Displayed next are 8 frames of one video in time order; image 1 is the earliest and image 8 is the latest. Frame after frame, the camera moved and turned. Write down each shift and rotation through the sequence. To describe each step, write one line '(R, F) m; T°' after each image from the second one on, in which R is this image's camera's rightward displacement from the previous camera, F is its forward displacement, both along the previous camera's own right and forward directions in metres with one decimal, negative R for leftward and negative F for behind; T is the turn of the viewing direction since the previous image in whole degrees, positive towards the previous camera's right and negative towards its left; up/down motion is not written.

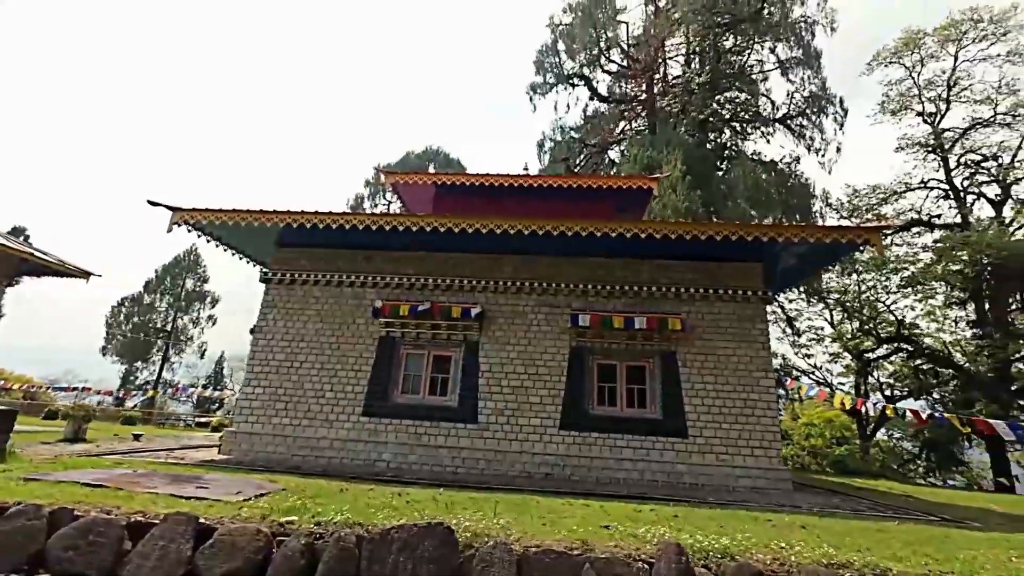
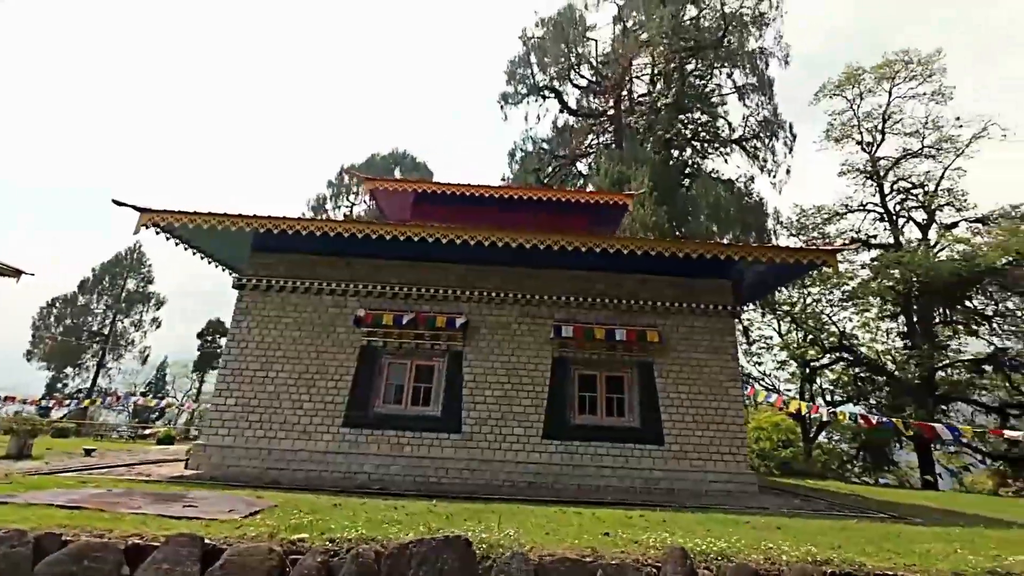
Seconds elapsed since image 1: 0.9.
(-0.5, -0.1) m; +5°
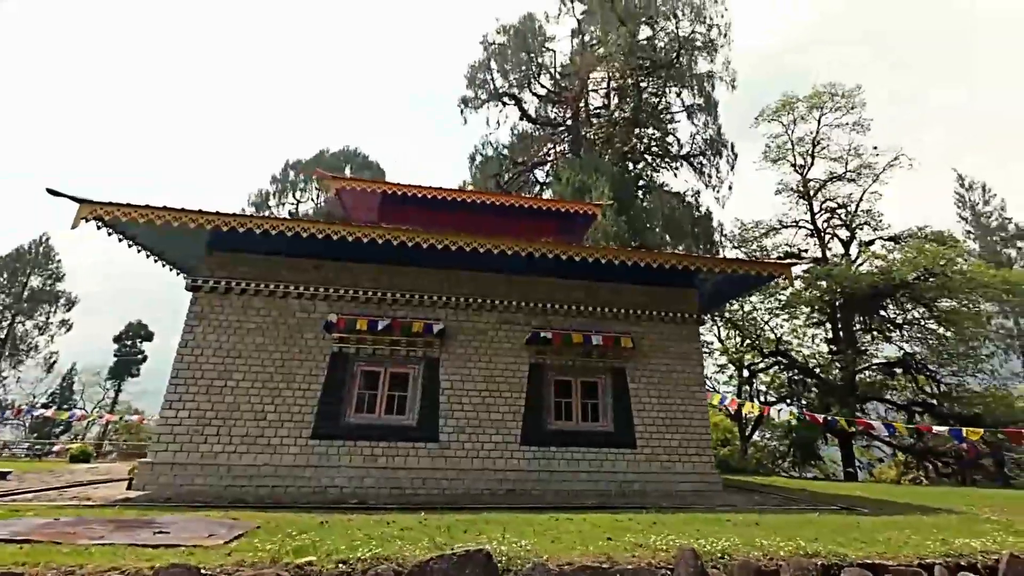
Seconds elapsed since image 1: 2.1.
(-0.7, +0.1) m; +7°
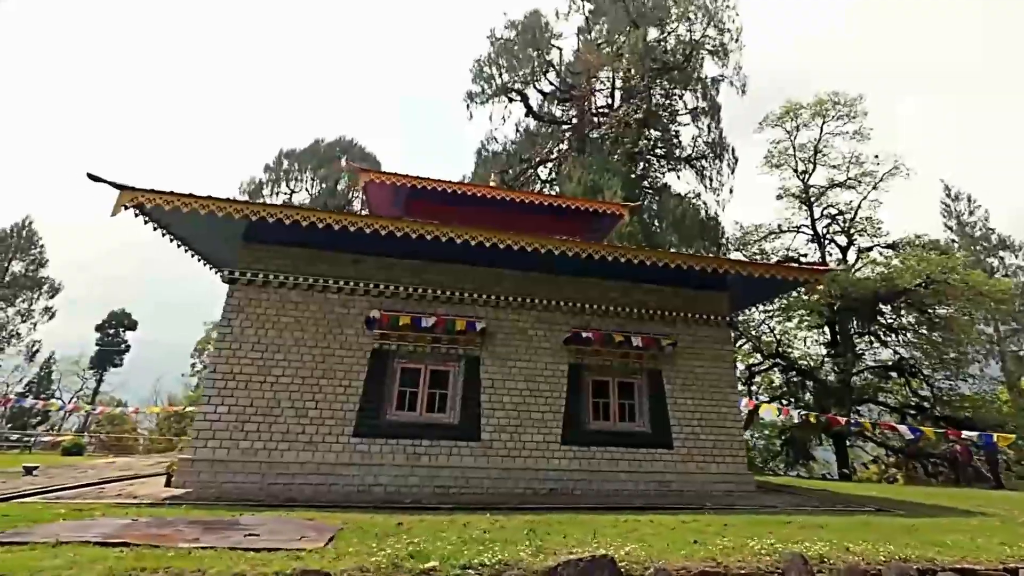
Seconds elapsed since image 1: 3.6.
(-1.3, +0.1) m; +2°
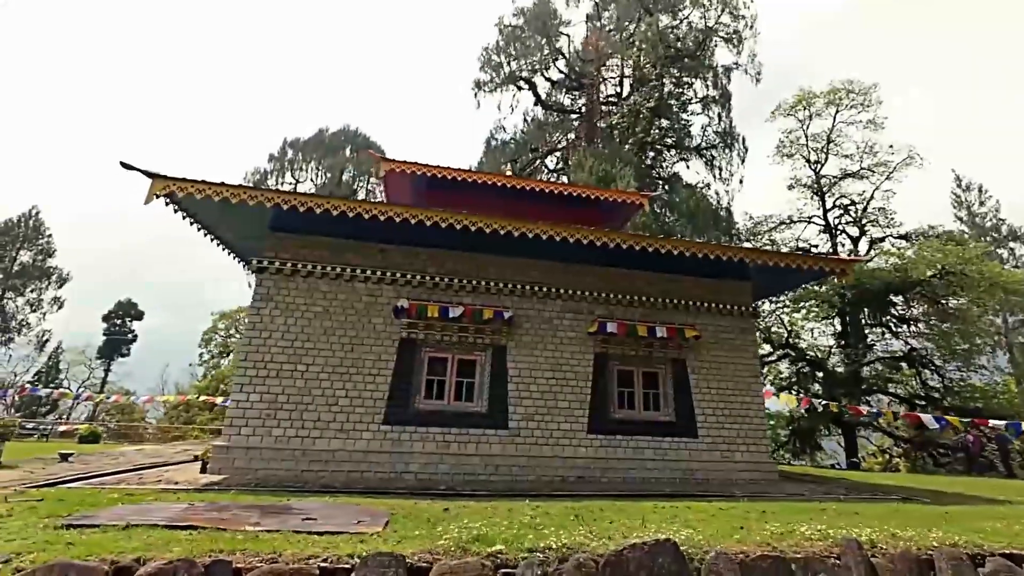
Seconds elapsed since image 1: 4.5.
(-0.6, 0.0) m; 0°
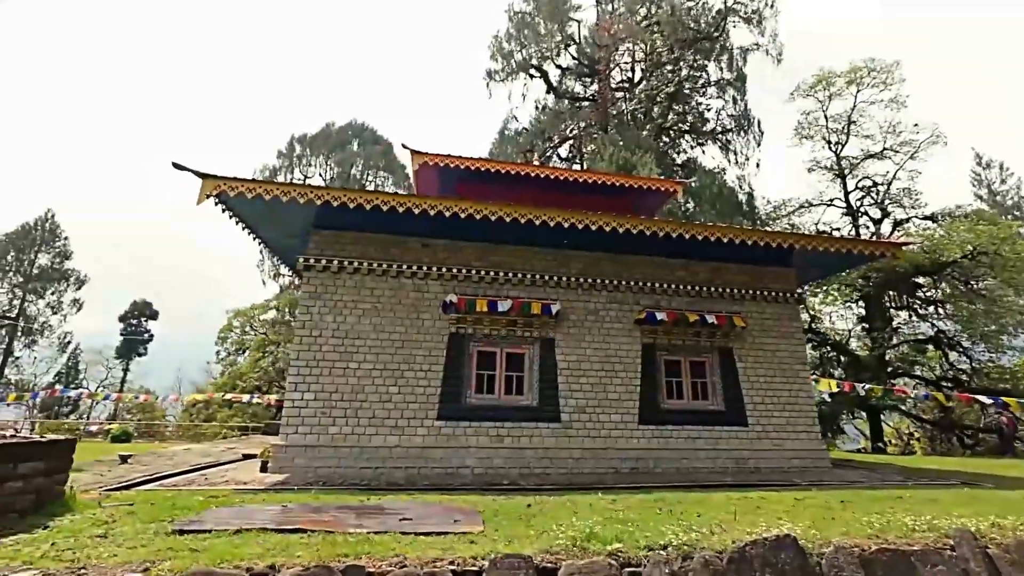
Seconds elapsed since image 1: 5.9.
(-0.9, +0.1) m; -1°
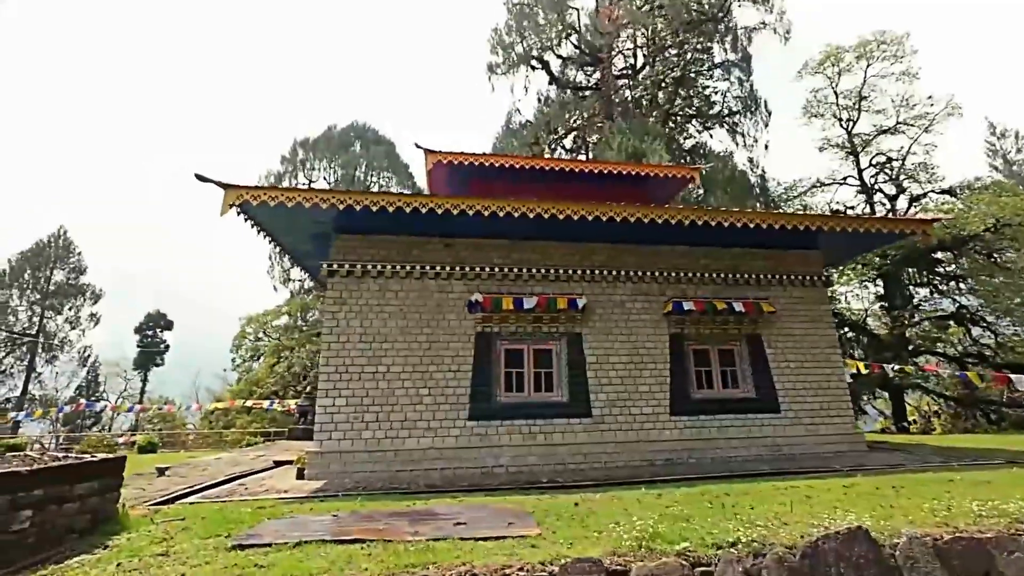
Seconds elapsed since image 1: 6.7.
(-0.4, +0.1) m; -1°
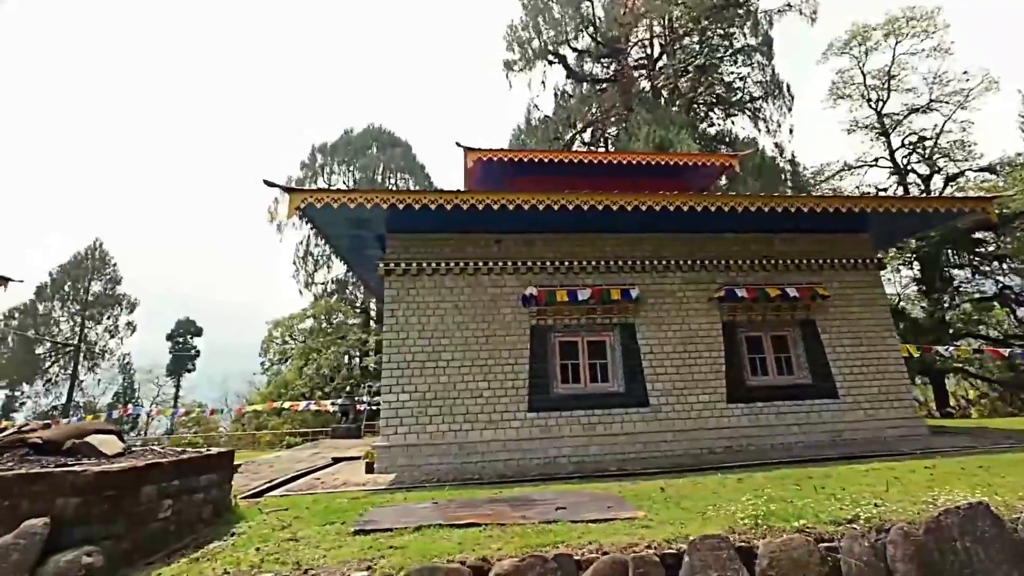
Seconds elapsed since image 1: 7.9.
(-0.8, -0.1) m; -2°
